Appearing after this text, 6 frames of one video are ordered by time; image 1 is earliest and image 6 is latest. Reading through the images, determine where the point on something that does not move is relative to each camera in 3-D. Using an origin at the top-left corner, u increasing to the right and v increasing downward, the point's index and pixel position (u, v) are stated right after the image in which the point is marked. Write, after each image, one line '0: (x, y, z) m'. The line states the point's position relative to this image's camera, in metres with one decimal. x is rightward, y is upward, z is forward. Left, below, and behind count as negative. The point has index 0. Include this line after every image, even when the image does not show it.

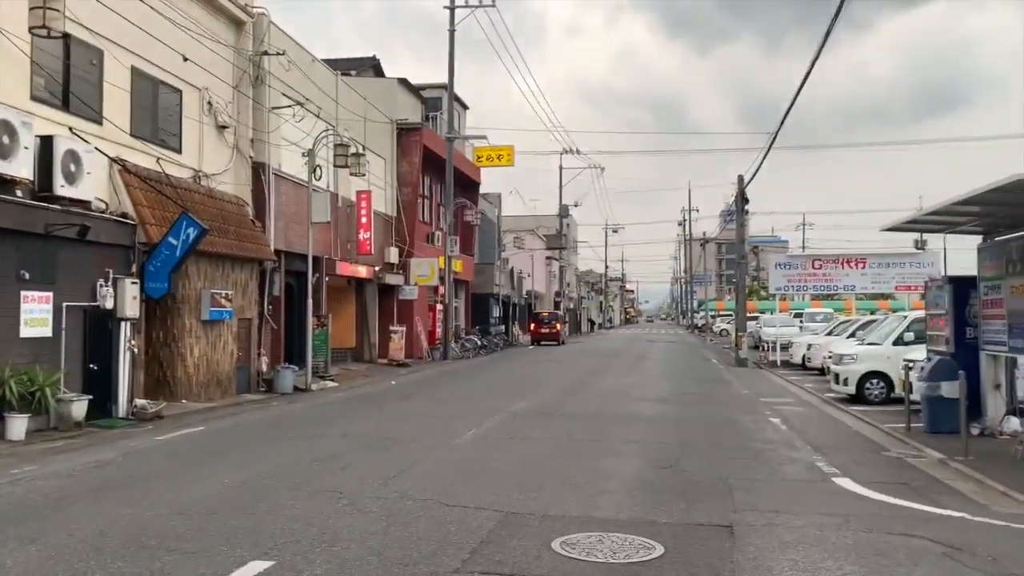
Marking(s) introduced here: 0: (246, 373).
0: (-6.0, -1.9, +19.9) m
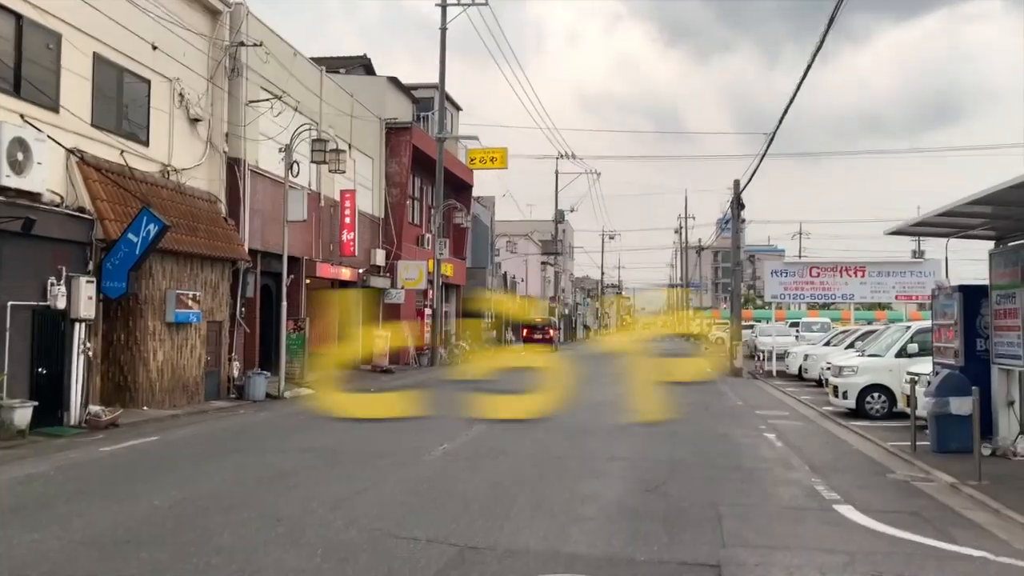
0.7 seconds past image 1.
0: (-6.3, -1.9, +18.9) m
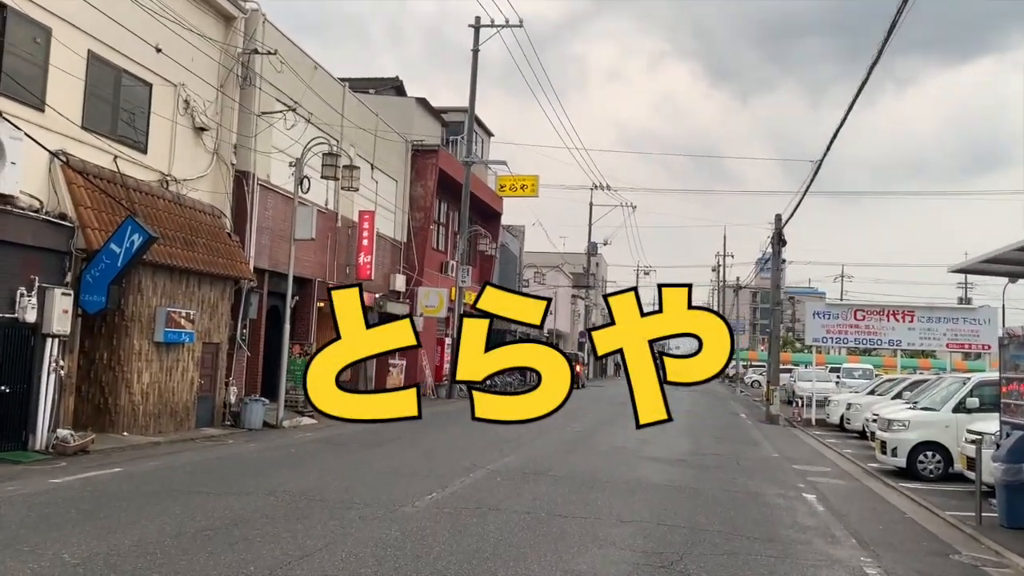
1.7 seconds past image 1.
0: (-6.0, -2.3, +17.7) m
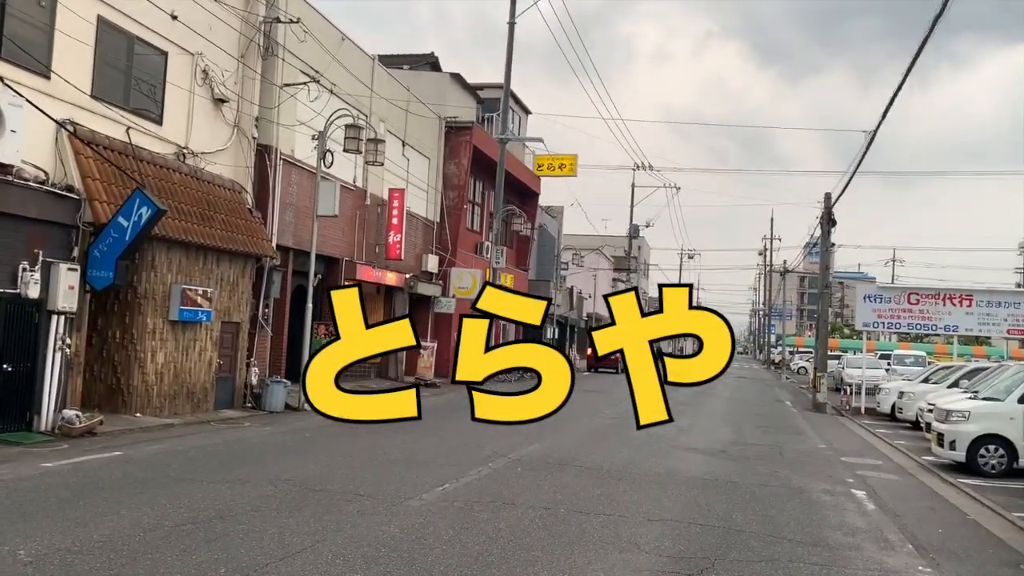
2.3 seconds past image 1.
0: (-5.5, -1.9, +17.2) m
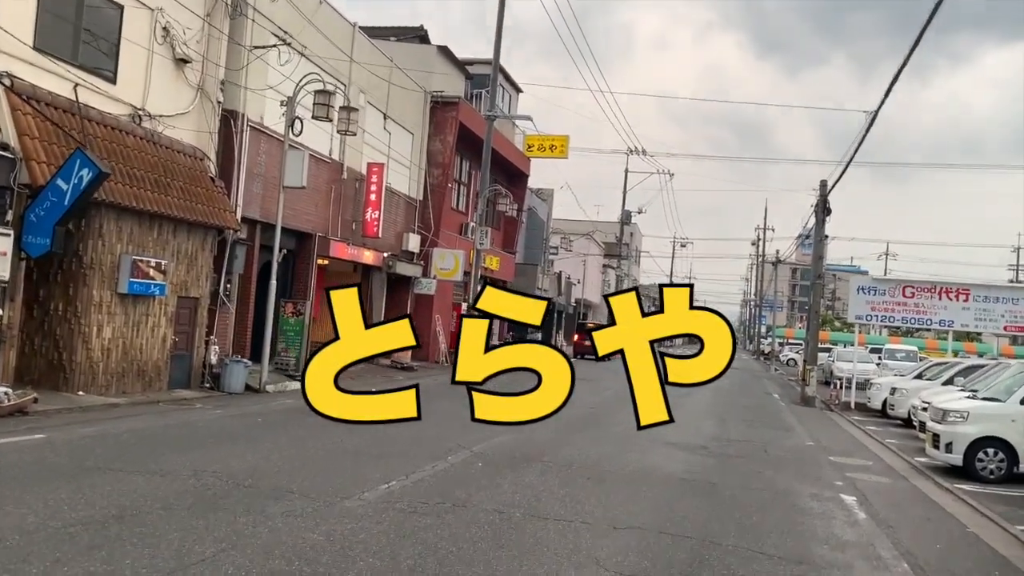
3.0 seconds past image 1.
0: (-6.0, -1.4, +16.2) m
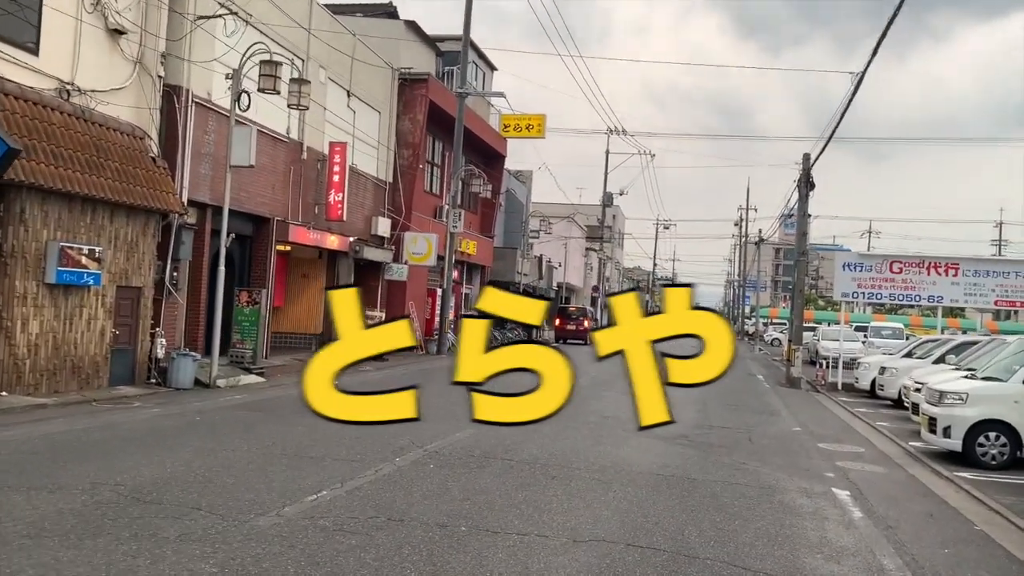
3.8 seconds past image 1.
0: (-6.5, -1.2, +15.1) m
